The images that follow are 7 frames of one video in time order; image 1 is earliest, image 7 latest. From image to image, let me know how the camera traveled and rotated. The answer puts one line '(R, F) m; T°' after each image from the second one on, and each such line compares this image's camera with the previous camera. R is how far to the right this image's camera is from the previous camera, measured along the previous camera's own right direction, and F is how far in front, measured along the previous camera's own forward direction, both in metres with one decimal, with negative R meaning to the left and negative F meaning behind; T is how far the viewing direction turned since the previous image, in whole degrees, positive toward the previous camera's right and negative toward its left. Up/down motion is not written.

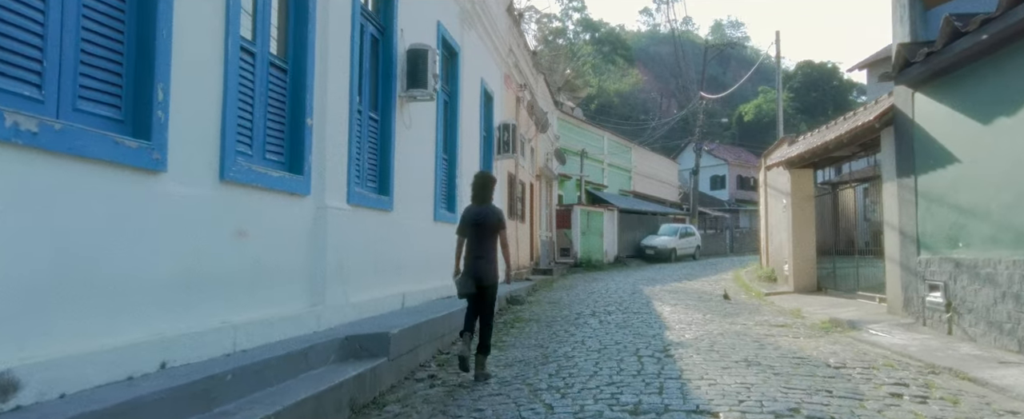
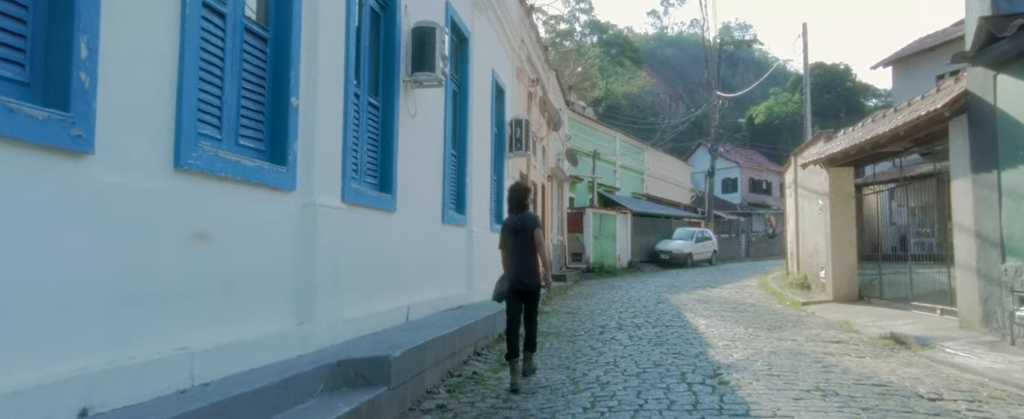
(-0.1, +1.0) m; 0°
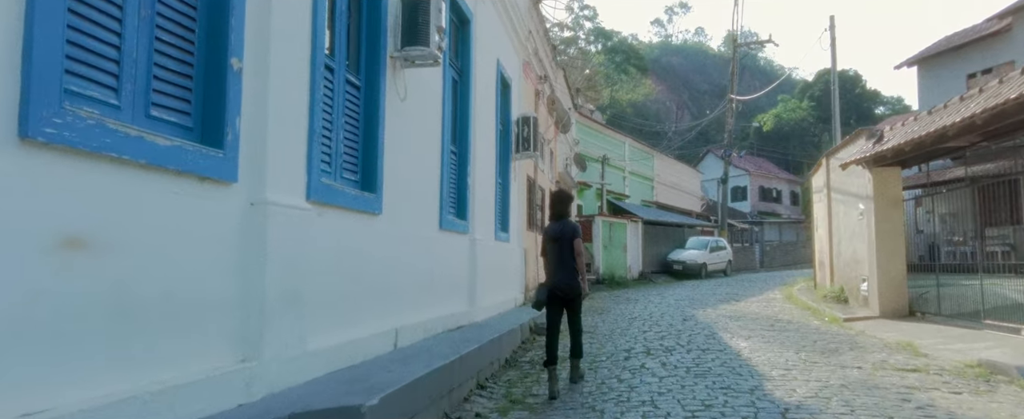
(-0.1, +1.3) m; 0°
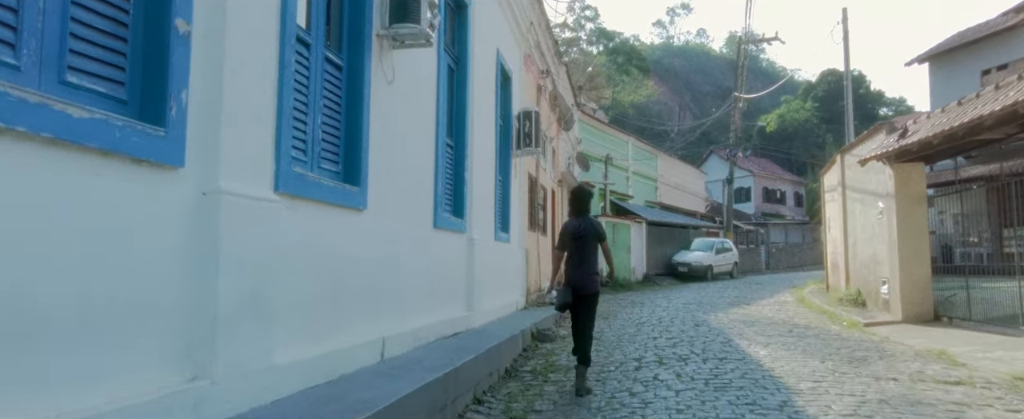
(0.0, +0.6) m; 0°
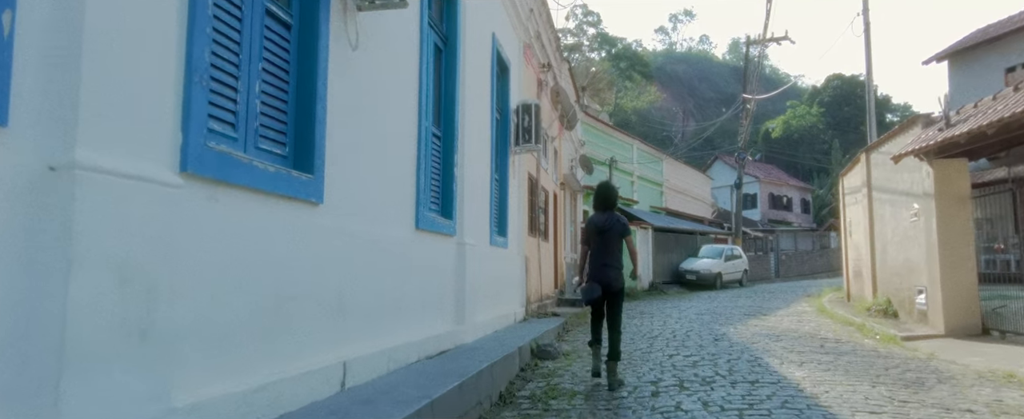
(+0.1, +1.0) m; 0°
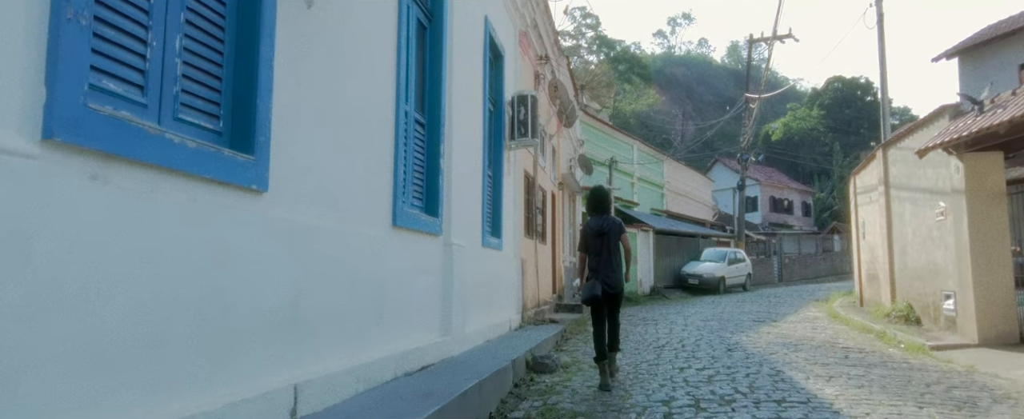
(+0.1, +0.8) m; 0°
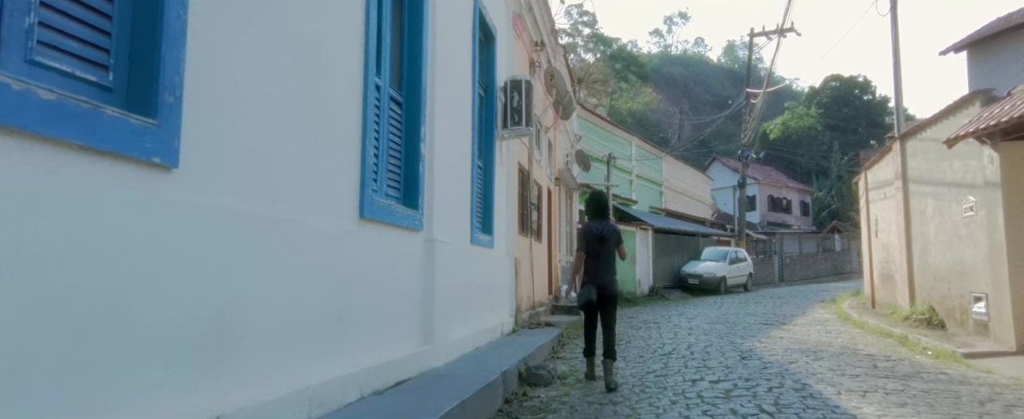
(0.0, +0.8) m; 0°
